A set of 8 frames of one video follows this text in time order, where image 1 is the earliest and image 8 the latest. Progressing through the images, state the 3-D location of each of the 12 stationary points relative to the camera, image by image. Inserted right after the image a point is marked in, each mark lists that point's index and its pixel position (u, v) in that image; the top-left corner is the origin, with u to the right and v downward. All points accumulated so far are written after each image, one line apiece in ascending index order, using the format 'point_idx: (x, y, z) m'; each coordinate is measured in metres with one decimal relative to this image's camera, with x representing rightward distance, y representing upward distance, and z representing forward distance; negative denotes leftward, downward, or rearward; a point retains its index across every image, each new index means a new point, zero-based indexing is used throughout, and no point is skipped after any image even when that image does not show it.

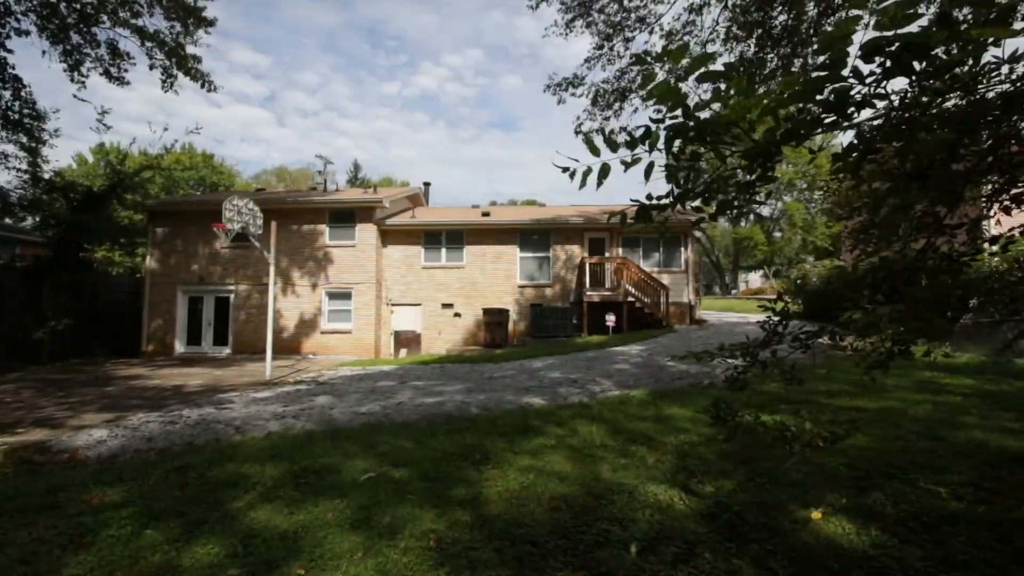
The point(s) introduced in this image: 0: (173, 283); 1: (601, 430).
0: (-11.0, +0.2, +18.0) m
1: (+0.9, -1.4, +5.5) m
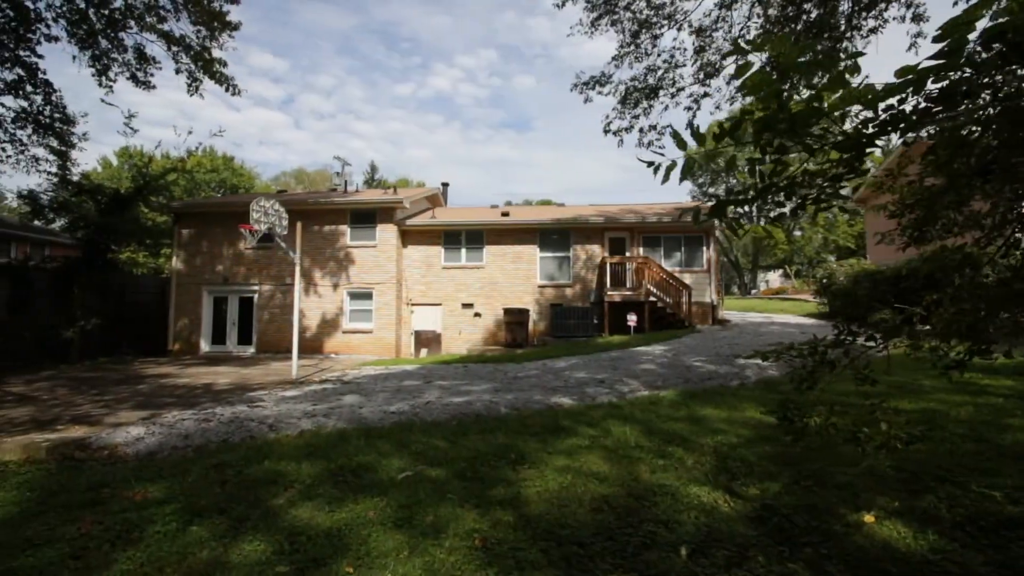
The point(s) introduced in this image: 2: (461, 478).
0: (-10.3, +0.1, +18.3) m
1: (+1.2, -1.4, +5.5) m
2: (-0.4, -1.5, +4.4) m
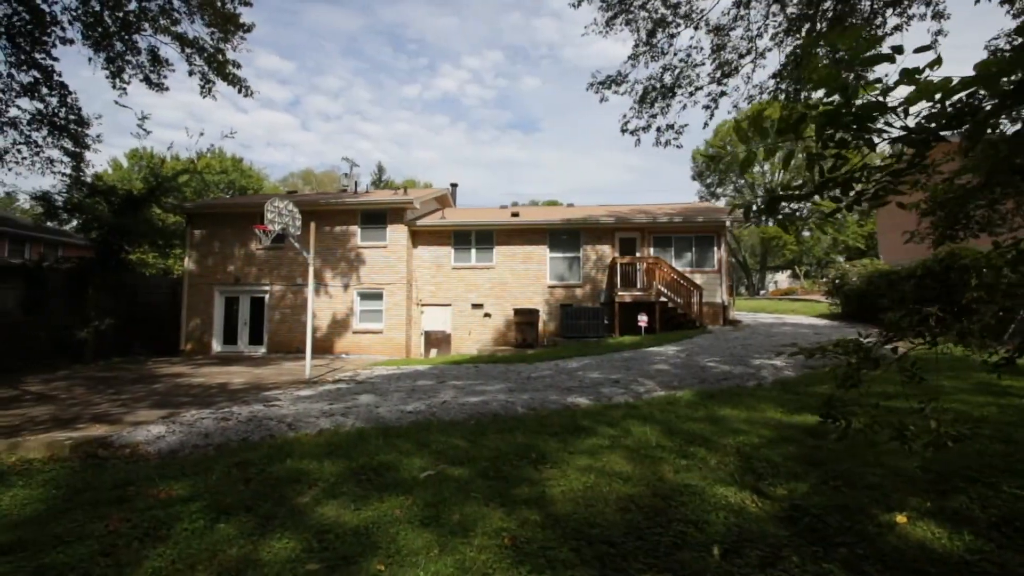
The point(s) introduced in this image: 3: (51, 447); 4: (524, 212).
0: (-10.0, +0.1, +18.4) m
1: (+1.4, -1.4, +5.5) m
2: (-0.2, -1.5, +4.4) m
3: (-4.5, -1.6, +5.5) m
4: (+0.4, +2.6, +18.9) m
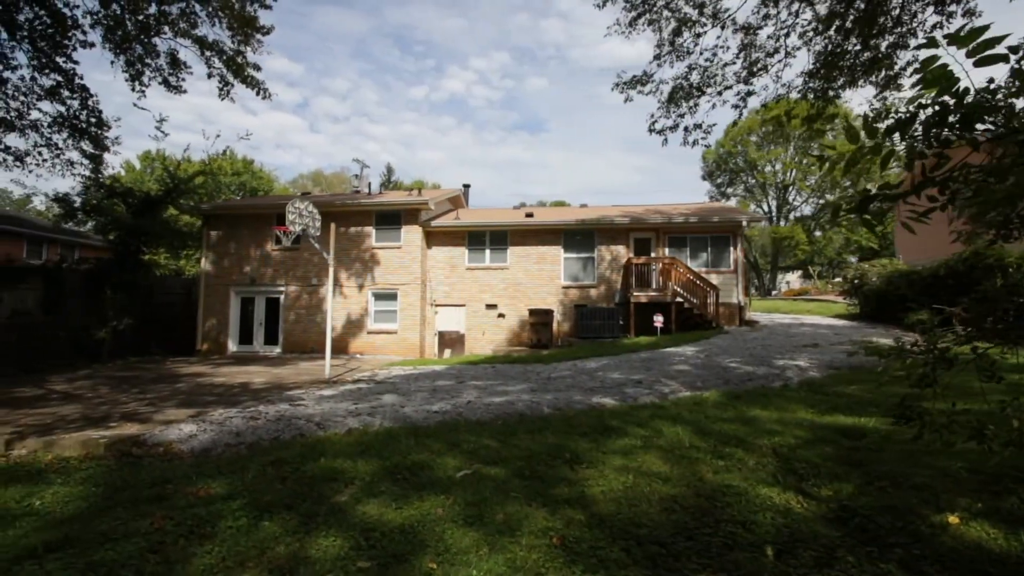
0: (-9.6, +0.1, +18.5) m
1: (+1.7, -1.4, +5.5) m
2: (+0.1, -1.5, +4.4) m
3: (-4.2, -1.6, +5.5) m
4: (+0.9, +2.6, +18.9) m
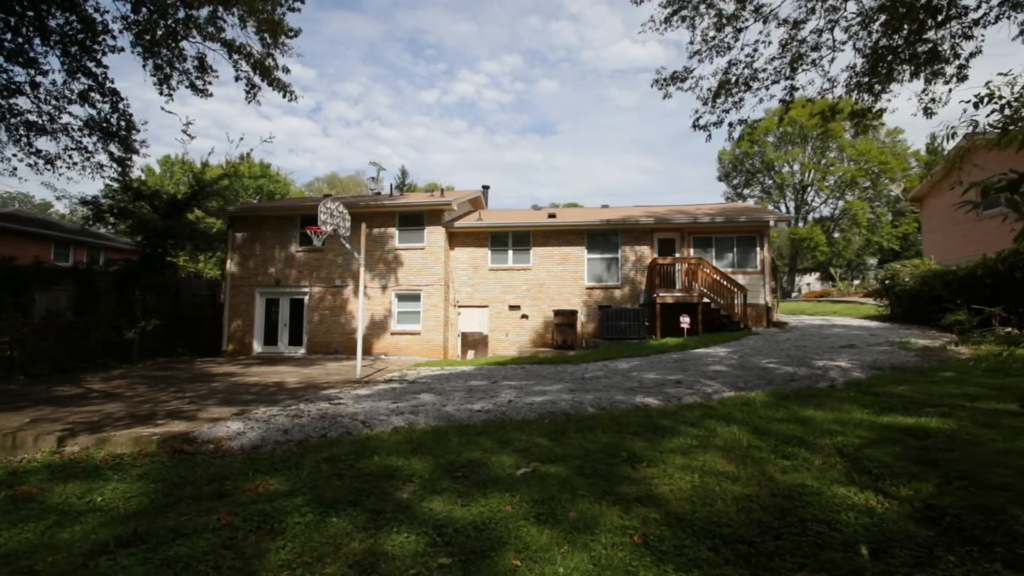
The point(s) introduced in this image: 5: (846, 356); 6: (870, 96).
0: (-8.8, +0.1, +18.6) m
1: (+2.2, -1.4, +5.4) m
2: (+0.6, -1.4, +4.3) m
3: (-3.7, -1.5, +5.5) m
4: (+1.7, +2.6, +18.9) m
5: (+5.9, -1.2, +9.7) m
6: (+4.9, +2.6, +7.5) m
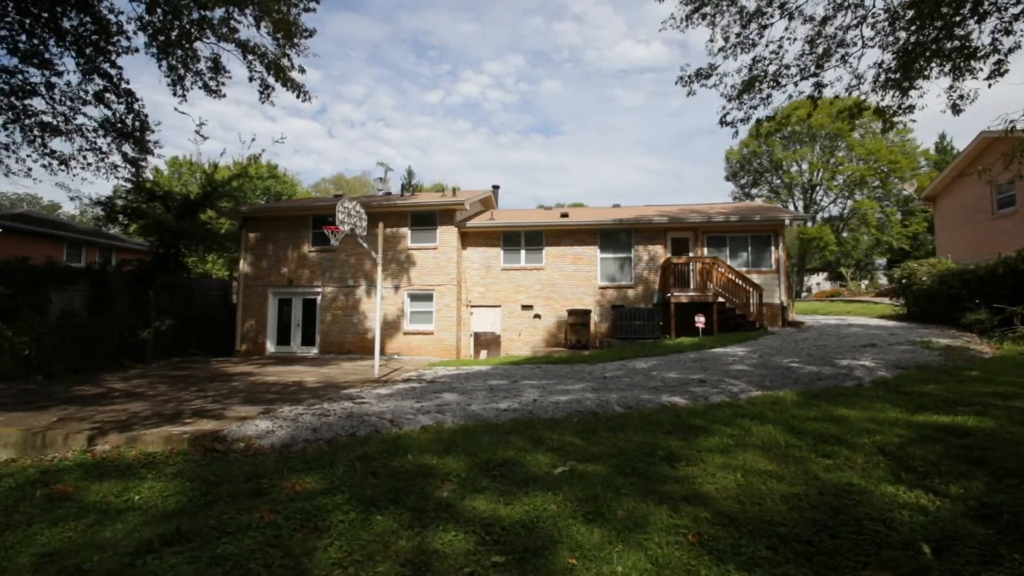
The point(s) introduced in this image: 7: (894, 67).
0: (-8.4, +0.1, +18.7) m
1: (+2.5, -1.3, +5.3) m
2: (+0.9, -1.4, +4.3) m
3: (-3.4, -1.5, +5.5) m
4: (+2.1, +2.6, +18.8) m
5: (+6.2, -1.2, +9.7) m
6: (+5.2, +2.6, +7.5) m
7: (+5.1, +2.9, +7.4) m
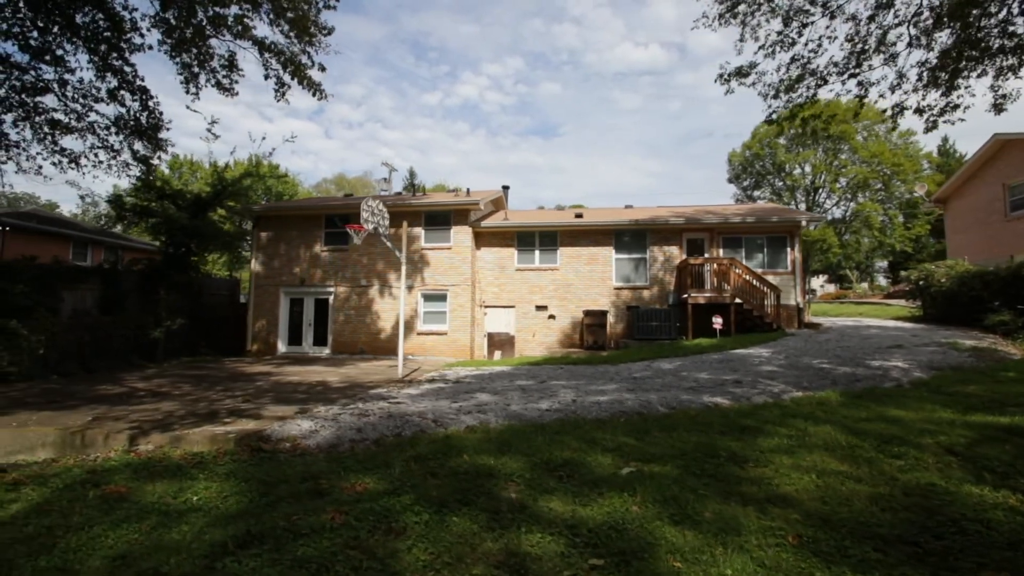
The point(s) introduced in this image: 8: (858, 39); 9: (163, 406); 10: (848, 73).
0: (-8.0, +0.1, +18.6) m
1: (+3.0, -1.3, +5.2) m
2: (+1.4, -1.4, +4.2) m
3: (-2.9, -1.5, +5.4) m
4: (+2.5, +2.5, +18.8) m
5: (+6.7, -1.2, +9.6) m
6: (+5.7, +2.6, +7.4) m
7: (+5.6, +2.9, +7.4) m
8: (+4.5, +3.2, +7.2) m
9: (-4.7, -1.6, +7.5) m
10: (+4.6, +2.9, +7.5) m
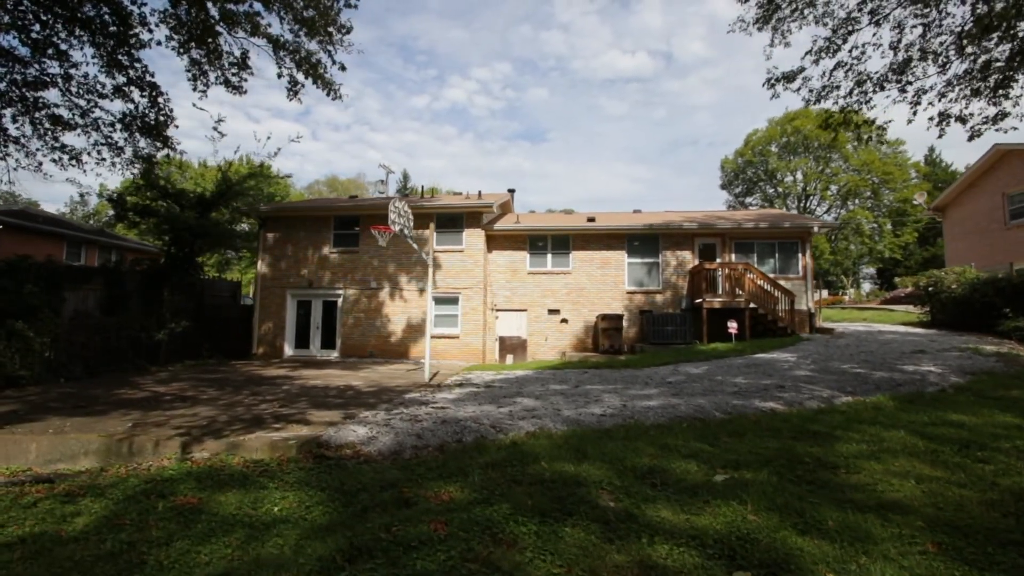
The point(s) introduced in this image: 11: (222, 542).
0: (-7.6, 0.0, +18.2) m
1: (+3.7, -1.4, +5.2) m
2: (+2.1, -1.4, +4.1) m
3: (-2.3, -1.5, +5.3) m
4: (+2.9, +2.4, +18.7) m
5: (+7.2, -1.3, +9.7) m
6: (+6.4, +2.6, +7.5) m
7: (+6.3, +2.9, +7.5) m
8: (+5.1, +3.2, +7.2) m
9: (-4.1, -1.6, +7.2) m
10: (+5.2, +2.8, +7.6) m
11: (-1.9, -1.6, +3.6) m
